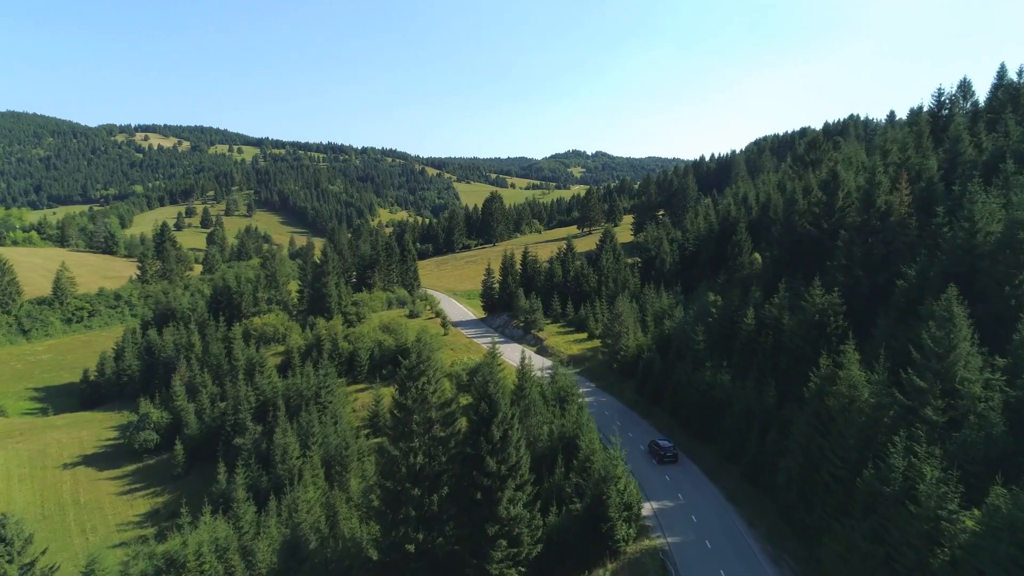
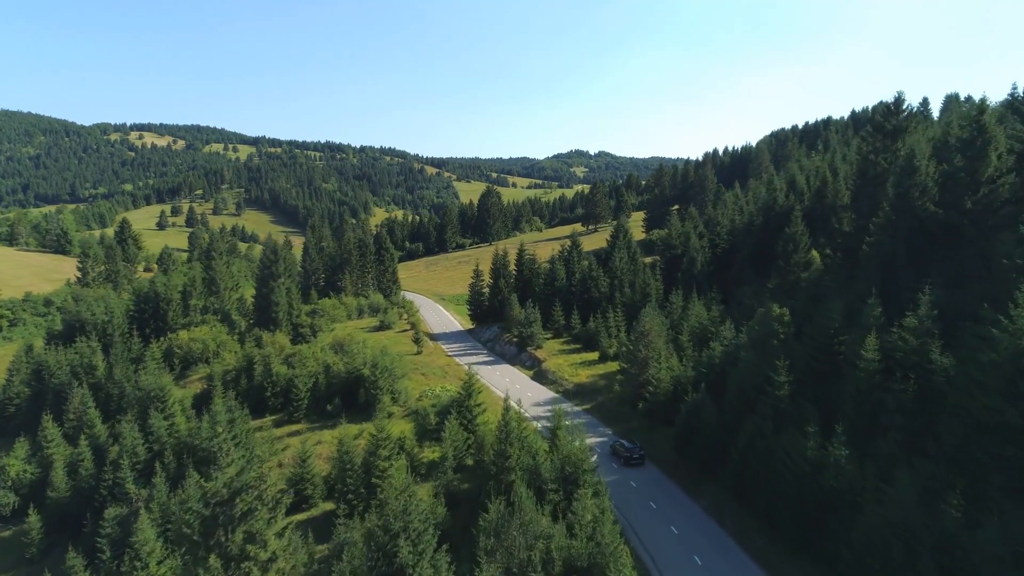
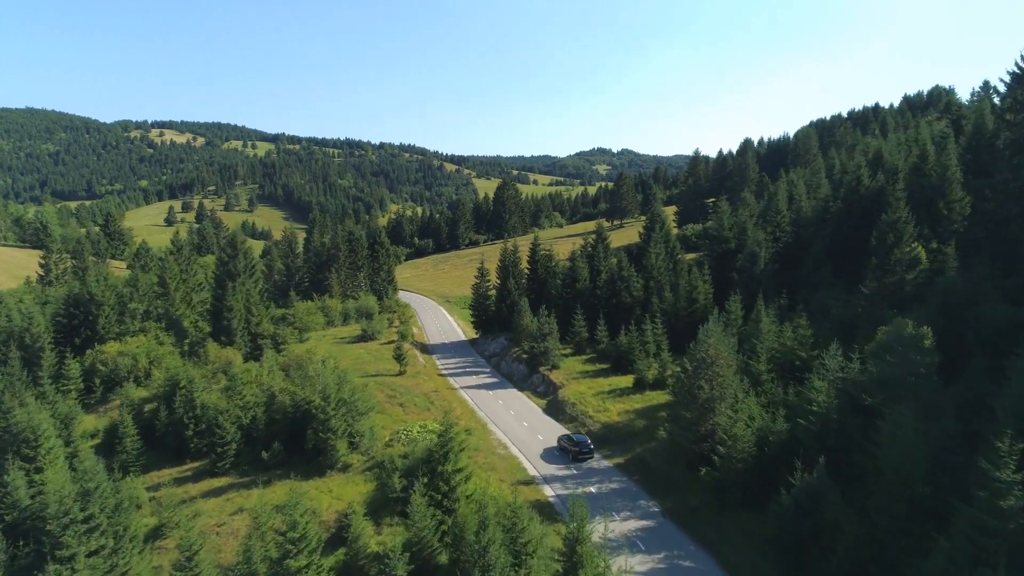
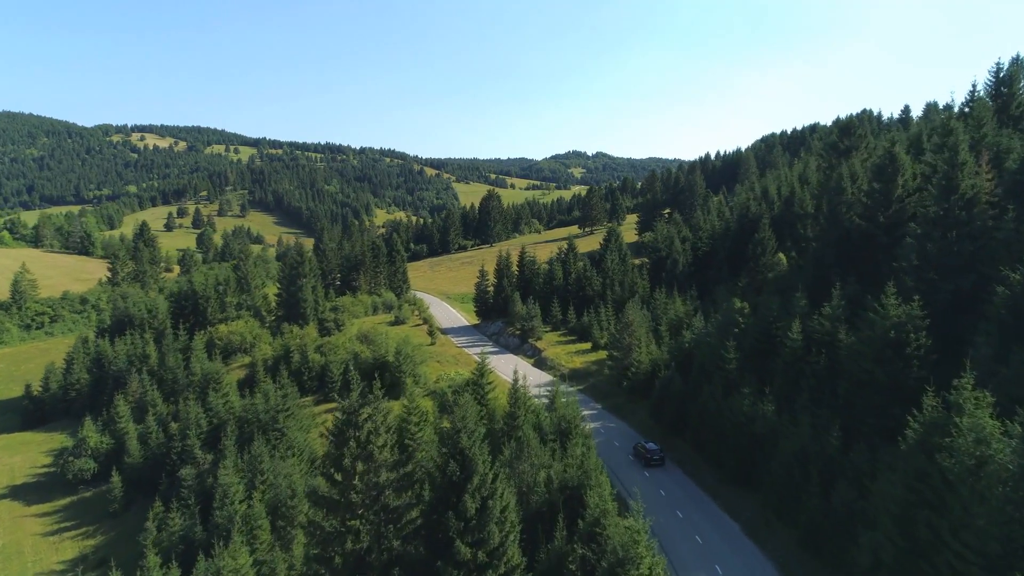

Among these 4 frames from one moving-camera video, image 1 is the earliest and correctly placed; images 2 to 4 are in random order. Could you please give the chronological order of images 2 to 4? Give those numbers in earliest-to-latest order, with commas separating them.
4, 2, 3
